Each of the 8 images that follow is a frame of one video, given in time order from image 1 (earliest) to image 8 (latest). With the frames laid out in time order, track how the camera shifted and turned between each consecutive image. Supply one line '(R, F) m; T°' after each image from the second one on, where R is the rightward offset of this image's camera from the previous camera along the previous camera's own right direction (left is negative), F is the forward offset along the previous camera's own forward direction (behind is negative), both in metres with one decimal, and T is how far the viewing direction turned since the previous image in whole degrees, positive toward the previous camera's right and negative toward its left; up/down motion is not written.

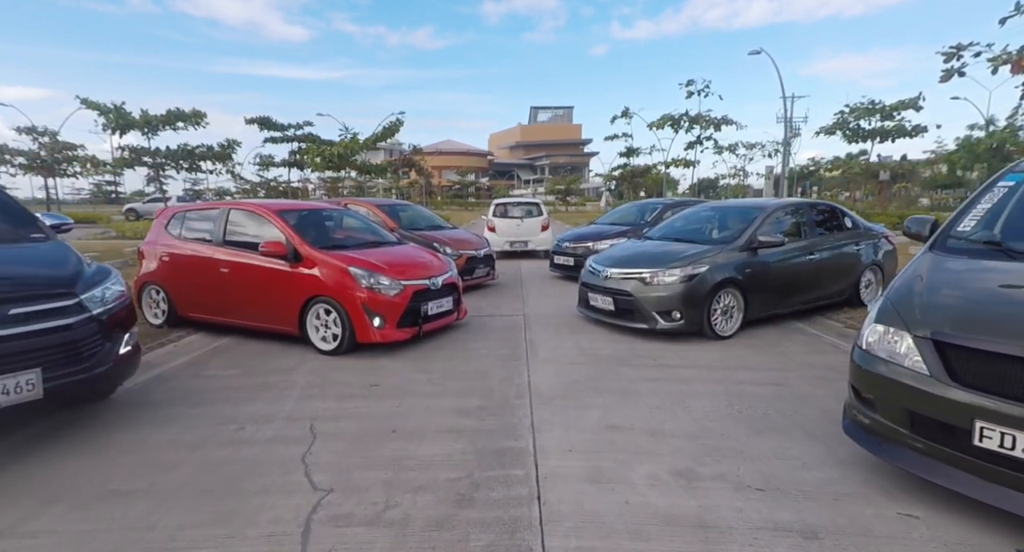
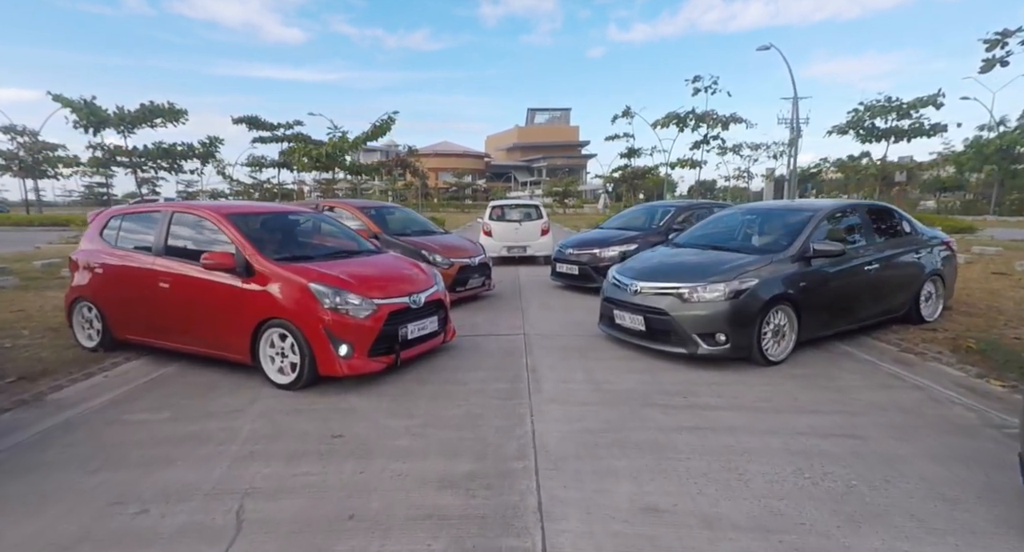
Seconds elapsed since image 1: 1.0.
(0.0, +0.8) m; 0°
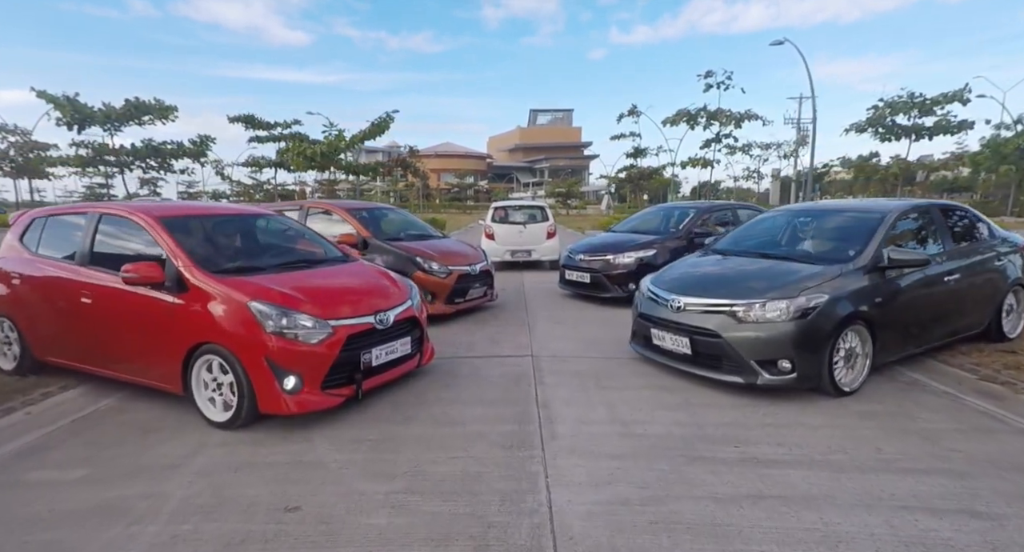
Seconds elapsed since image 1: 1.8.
(0.0, +0.7) m; 0°
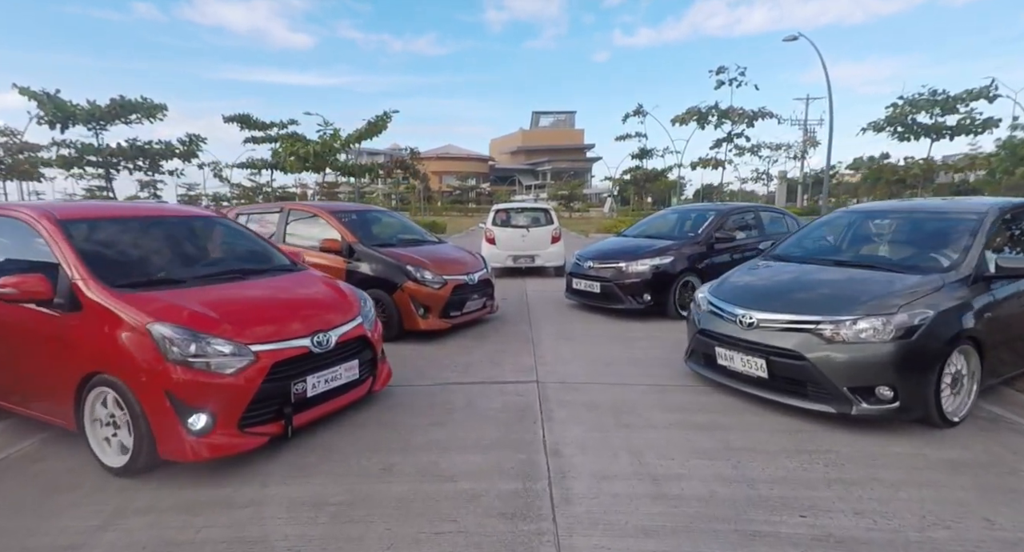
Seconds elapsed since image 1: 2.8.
(0.0, +0.7) m; 0°
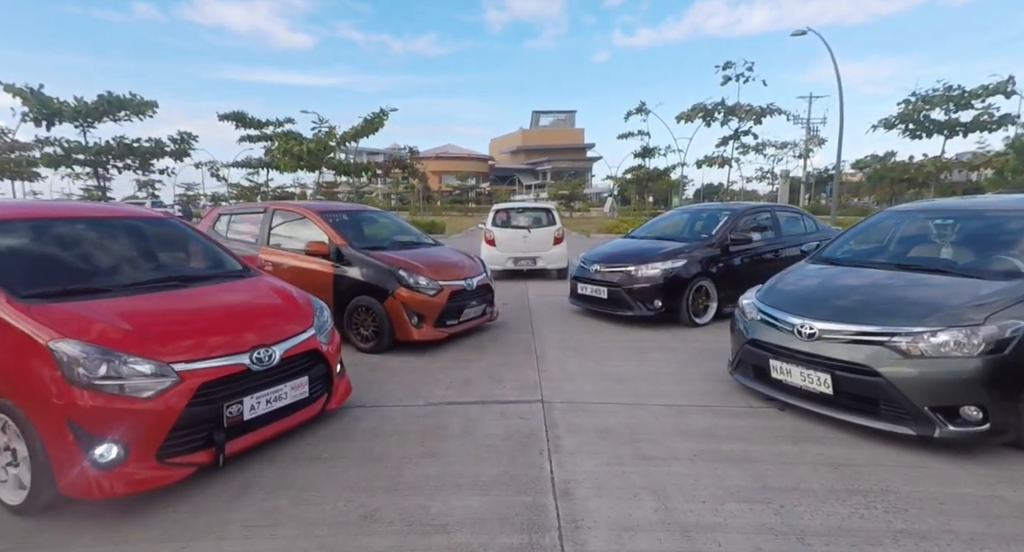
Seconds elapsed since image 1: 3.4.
(0.0, +0.4) m; 0°
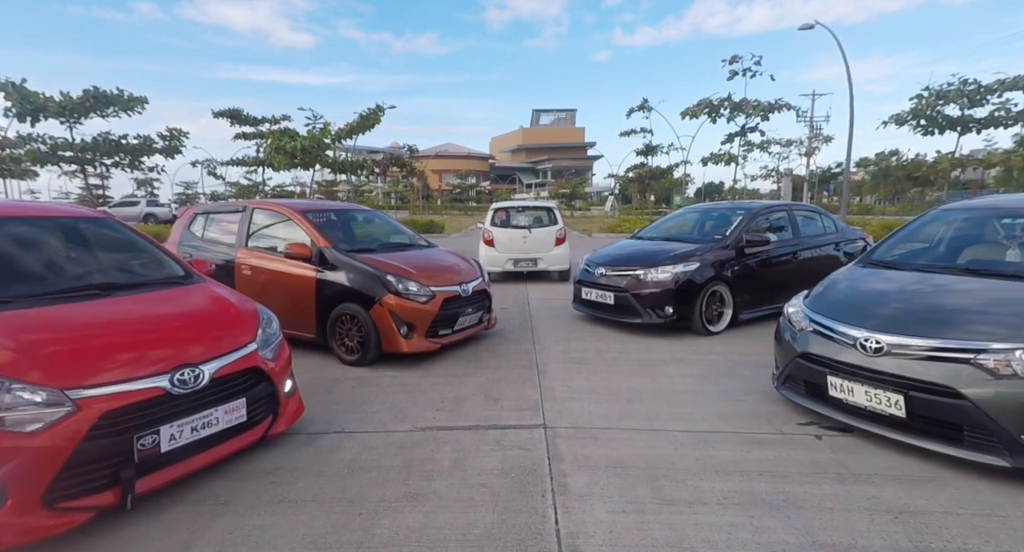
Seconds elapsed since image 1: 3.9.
(0.0, +0.4) m; 0°
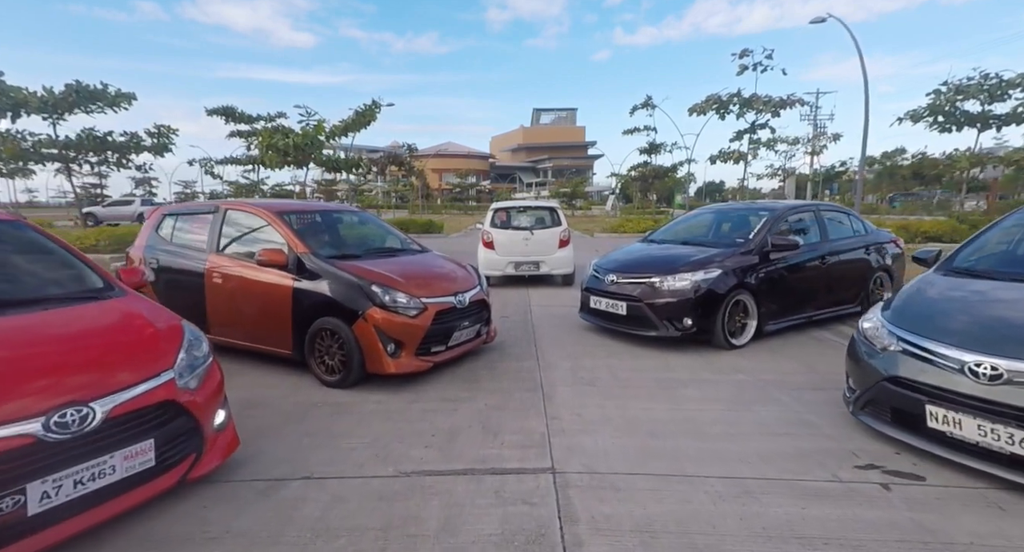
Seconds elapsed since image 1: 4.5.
(0.0, +0.5) m; 0°
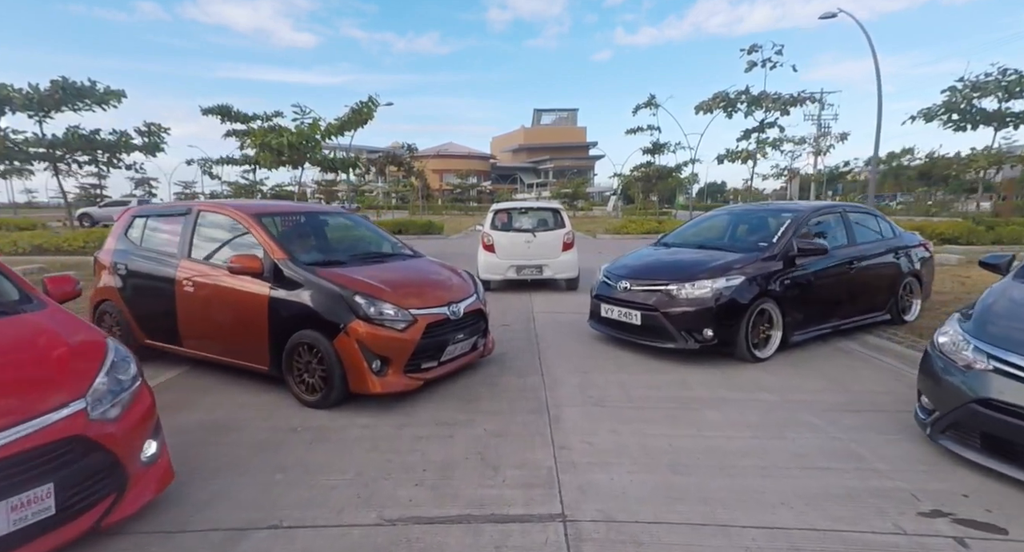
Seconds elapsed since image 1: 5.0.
(0.0, +0.4) m; 0°
